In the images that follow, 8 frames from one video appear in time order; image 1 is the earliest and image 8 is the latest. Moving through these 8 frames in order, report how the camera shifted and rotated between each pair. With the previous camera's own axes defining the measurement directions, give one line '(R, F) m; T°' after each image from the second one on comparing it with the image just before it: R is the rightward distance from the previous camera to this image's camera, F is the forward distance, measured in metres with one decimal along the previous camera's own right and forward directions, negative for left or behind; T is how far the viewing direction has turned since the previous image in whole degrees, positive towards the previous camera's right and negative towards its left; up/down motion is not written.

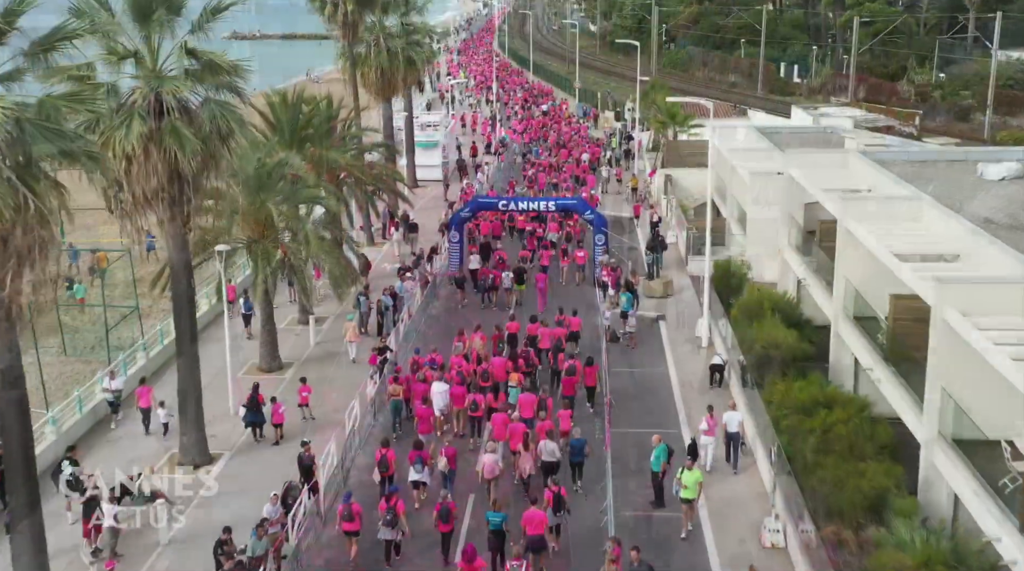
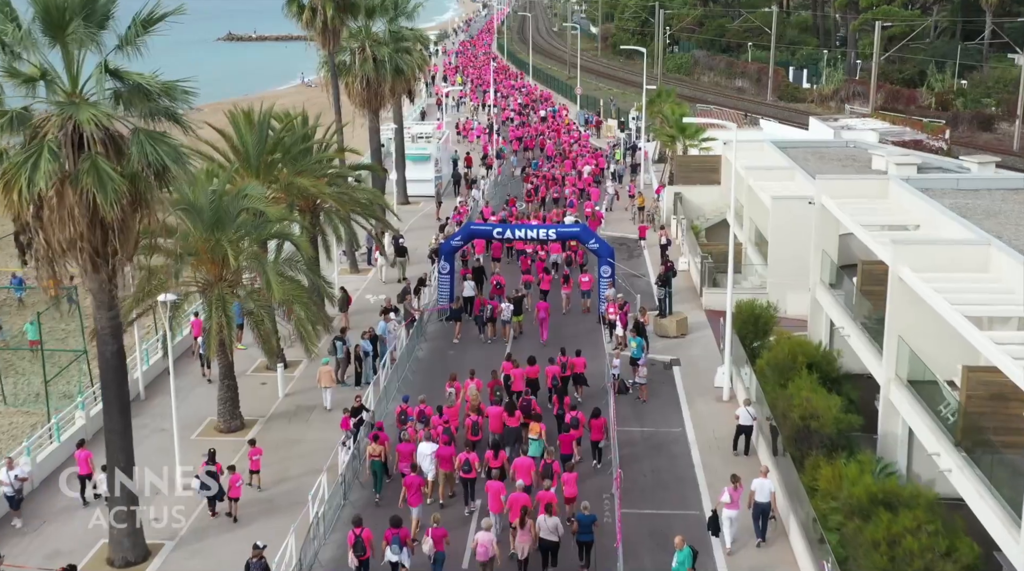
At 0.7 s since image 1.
(+0.1, +3.4) m; 0°
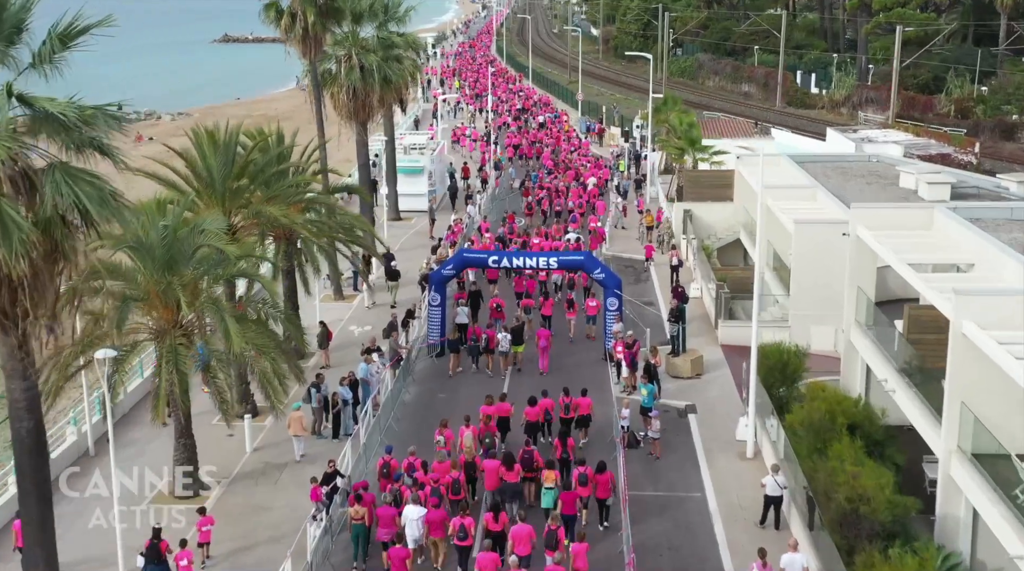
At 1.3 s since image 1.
(+0.1, +2.8) m; 0°
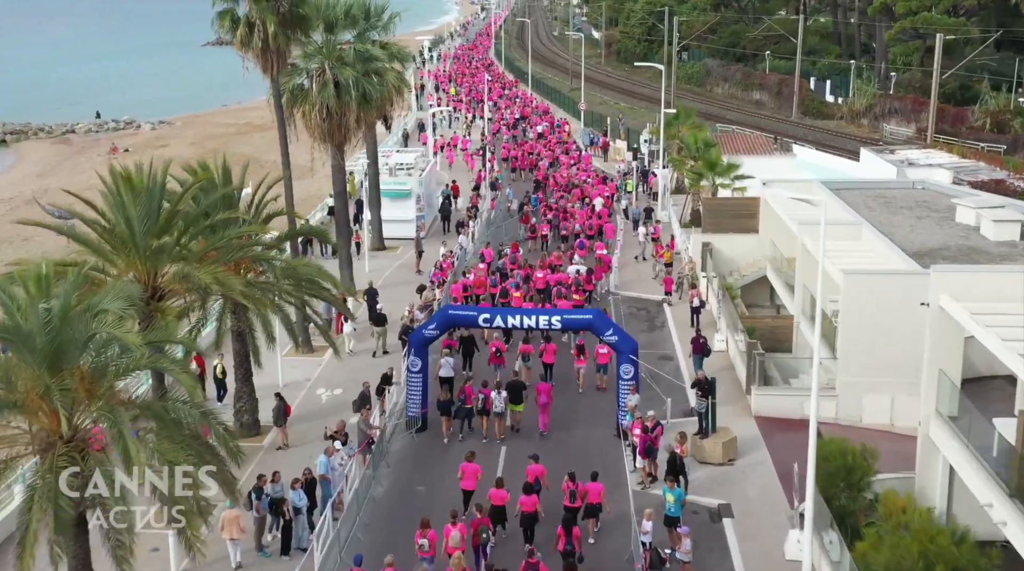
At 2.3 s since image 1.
(+0.1, +4.6) m; 0°
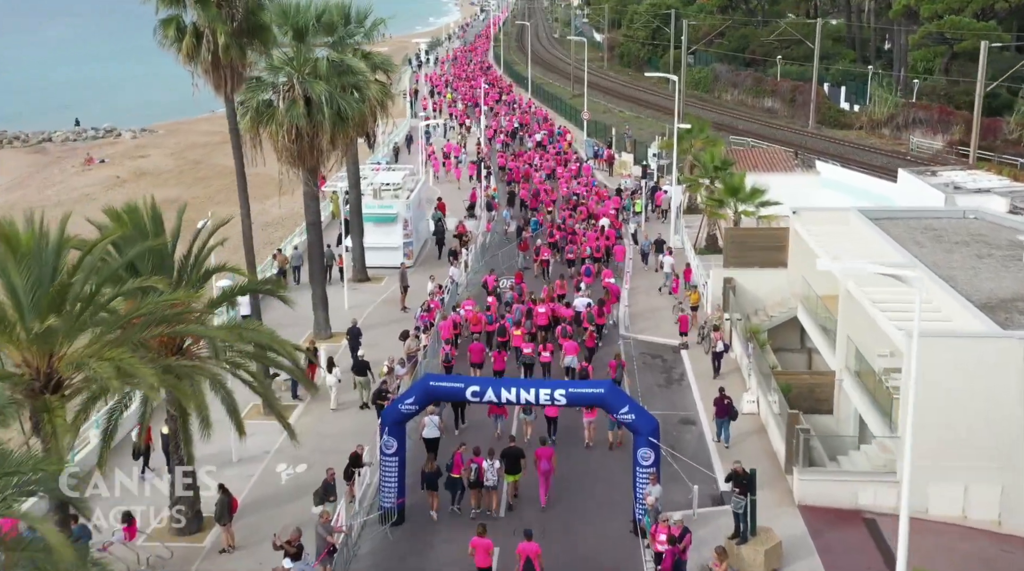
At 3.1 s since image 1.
(+0.1, +4.1) m; 0°
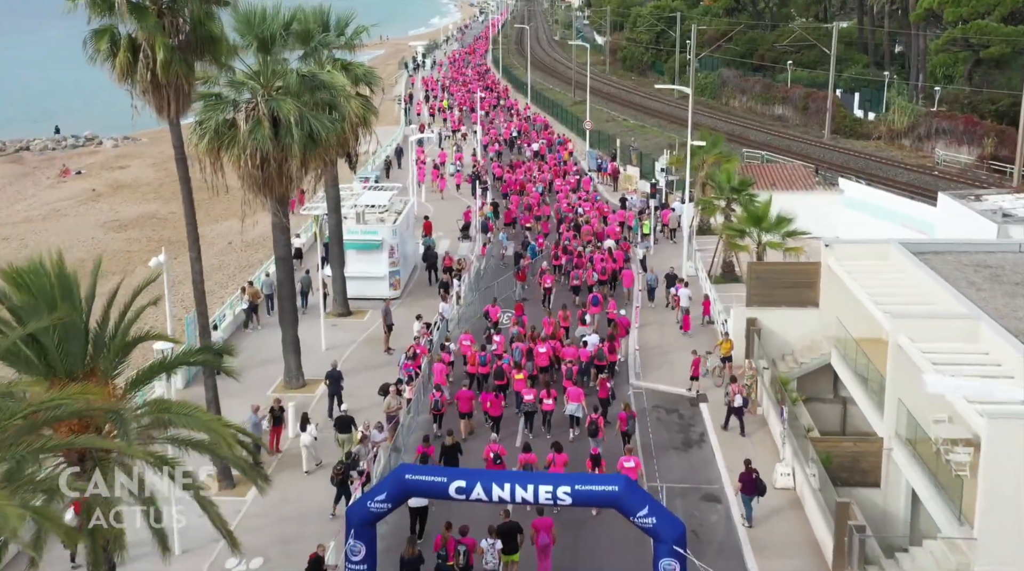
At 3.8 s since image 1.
(+0.1, +3.5) m; 0°
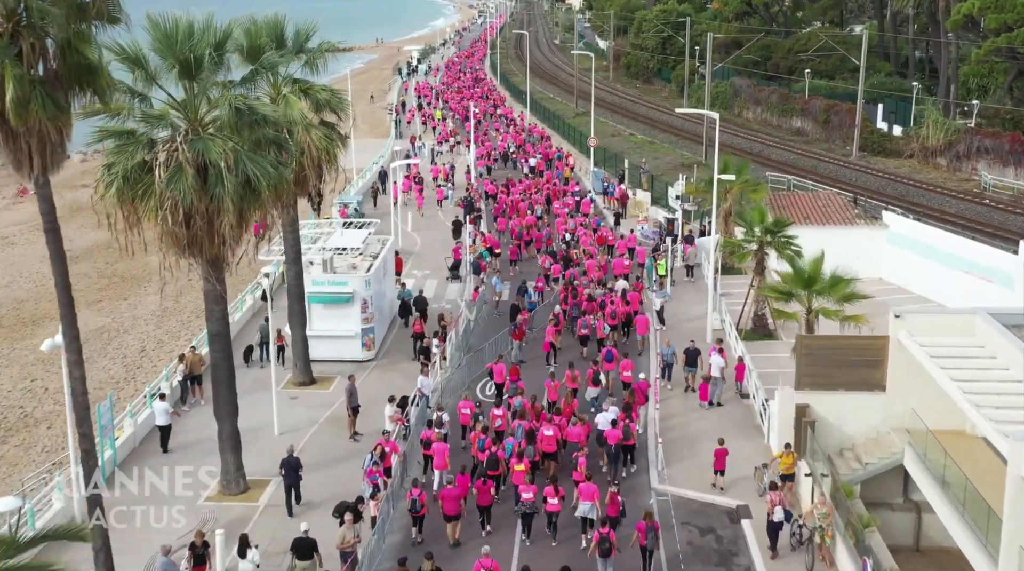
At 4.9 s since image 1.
(+0.1, +5.4) m; 0°
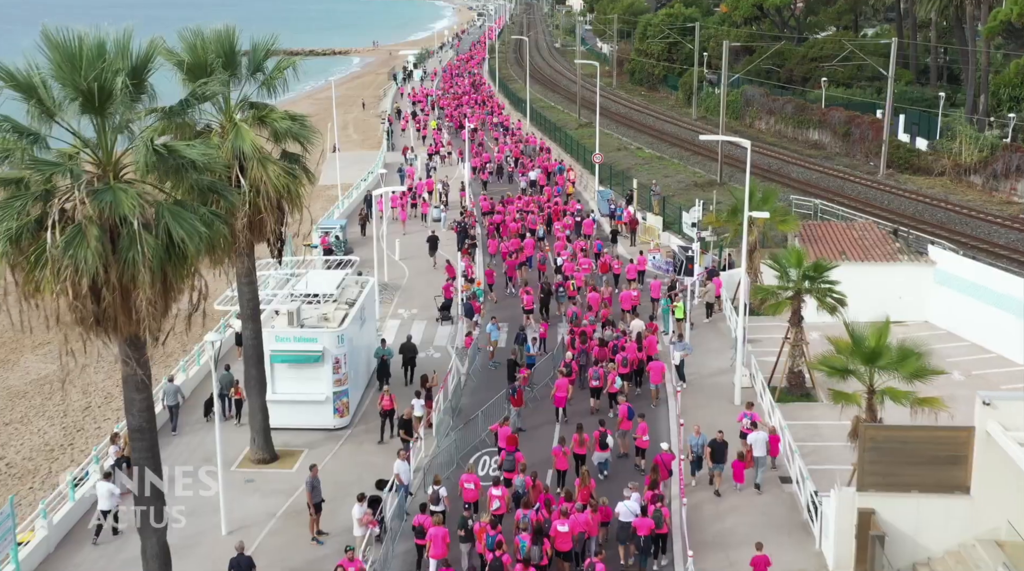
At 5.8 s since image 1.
(0.0, +4.3) m; 0°
